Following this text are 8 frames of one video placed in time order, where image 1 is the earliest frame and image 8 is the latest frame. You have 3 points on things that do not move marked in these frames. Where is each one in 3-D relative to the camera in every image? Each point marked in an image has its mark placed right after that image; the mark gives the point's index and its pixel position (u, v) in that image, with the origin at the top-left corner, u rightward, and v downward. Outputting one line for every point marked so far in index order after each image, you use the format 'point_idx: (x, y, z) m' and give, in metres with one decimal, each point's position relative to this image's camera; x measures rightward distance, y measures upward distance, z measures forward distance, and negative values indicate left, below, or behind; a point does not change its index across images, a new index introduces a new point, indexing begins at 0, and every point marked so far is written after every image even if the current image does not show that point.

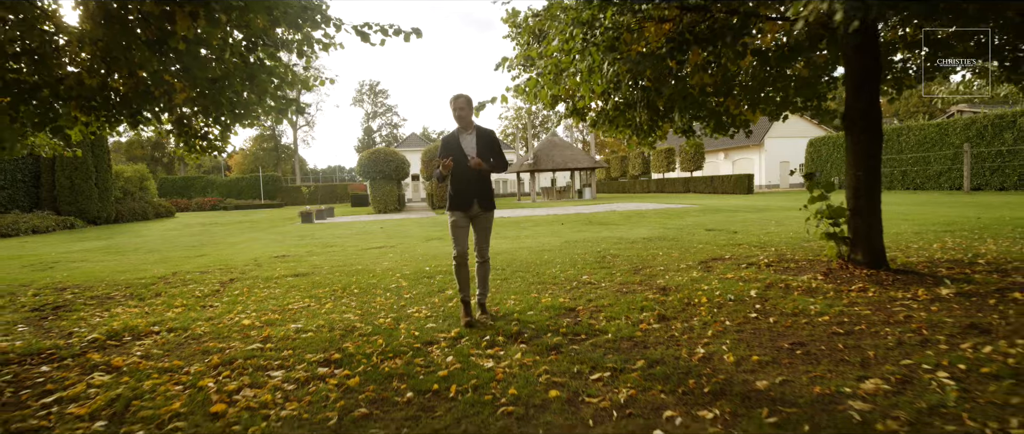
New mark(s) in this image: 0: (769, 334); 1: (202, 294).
0: (+1.7, -0.8, +3.3) m
1: (-3.4, -0.8, +5.4) m
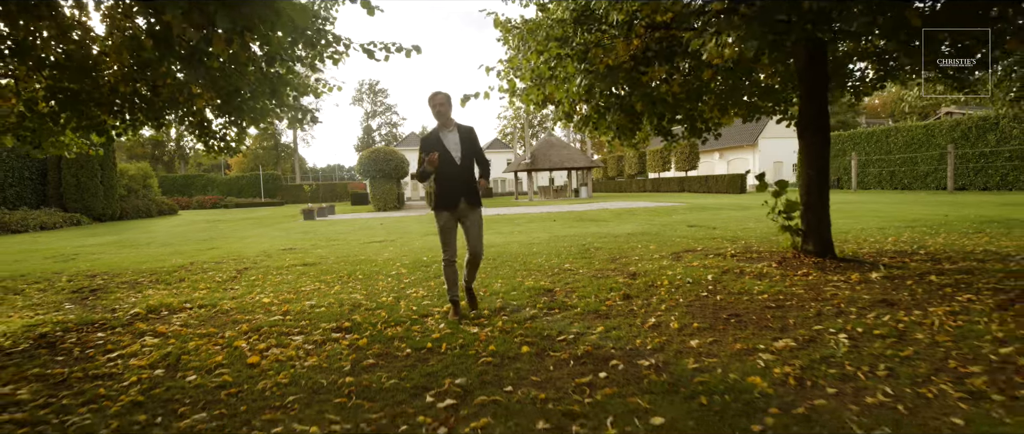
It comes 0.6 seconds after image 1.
0: (+1.6, -0.7, +3.9) m
1: (-3.5, -0.8, +6.0) m
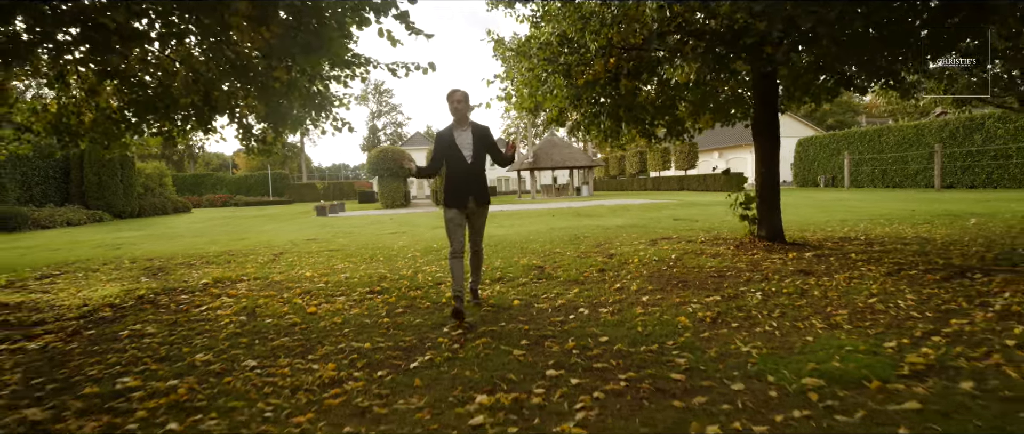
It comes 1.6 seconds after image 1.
0: (+1.6, -0.6, +4.9) m
1: (-3.6, -0.6, +7.0) m
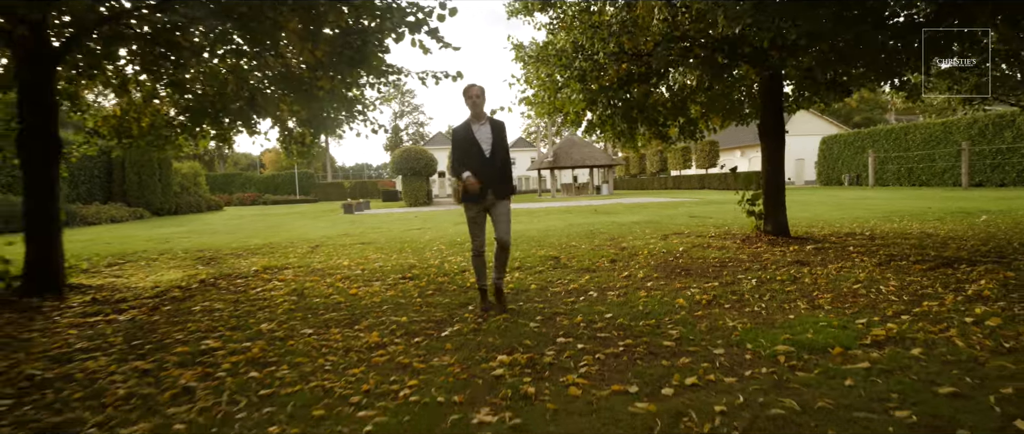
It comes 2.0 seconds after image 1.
0: (+1.8, -0.5, +5.4) m
1: (-3.3, -0.5, +7.6) m
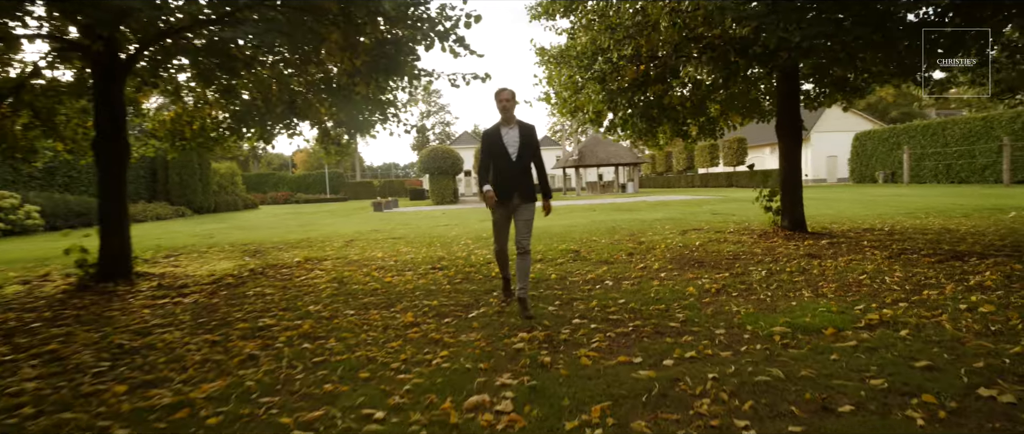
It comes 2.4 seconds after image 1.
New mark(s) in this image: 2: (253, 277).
0: (+2.0, -0.5, +5.6) m
1: (-2.9, -0.5, +8.2) m
2: (-3.0, -0.7, +5.7) m
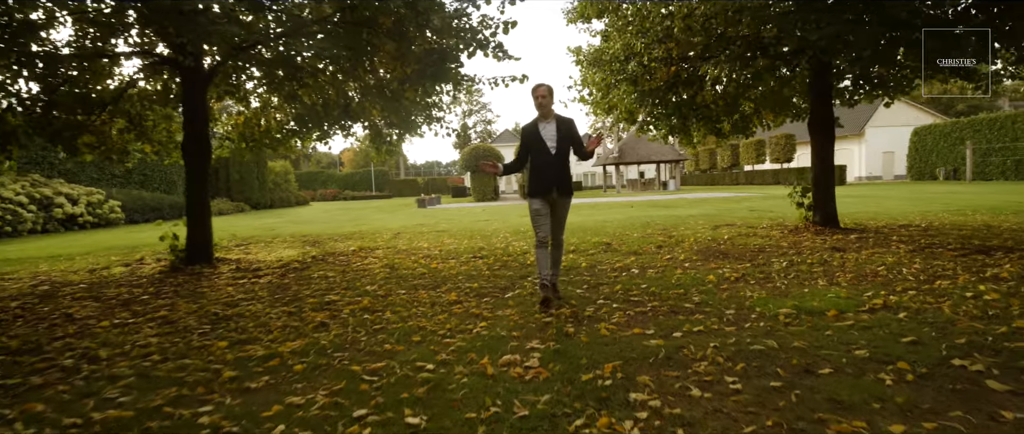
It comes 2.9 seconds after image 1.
0: (+2.4, -0.4, +5.9) m
1: (-2.2, -0.4, +8.9) m
2: (-2.6, -0.6, +6.4) m
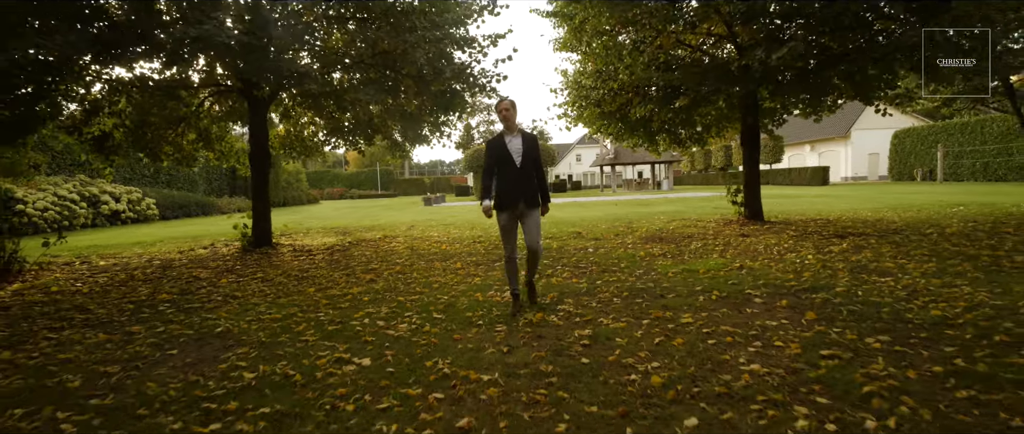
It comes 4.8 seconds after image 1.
0: (+2.3, -0.3, +7.8) m
1: (-2.4, -0.3, +10.8) m
2: (-2.7, -0.5, +8.4) m
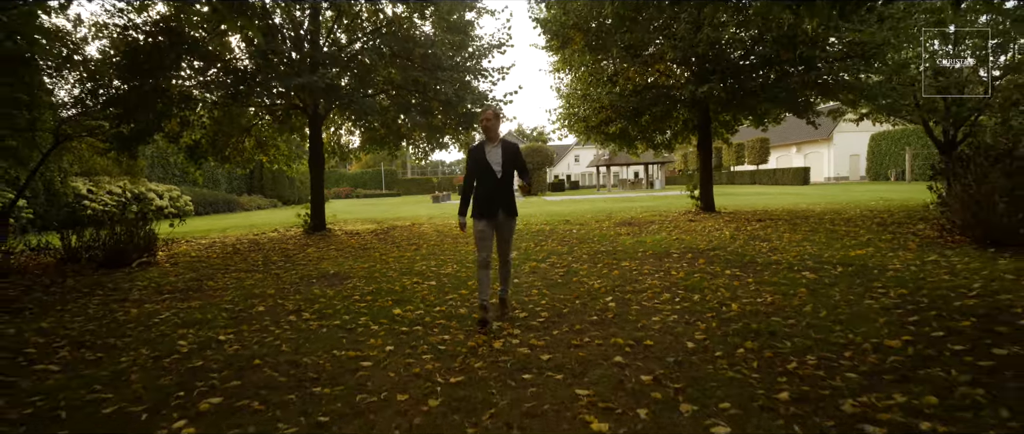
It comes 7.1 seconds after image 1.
0: (+2.3, -0.1, +10.1) m
1: (-2.3, -0.1, +13.1) m
2: (-2.7, -0.3, +10.7) m
